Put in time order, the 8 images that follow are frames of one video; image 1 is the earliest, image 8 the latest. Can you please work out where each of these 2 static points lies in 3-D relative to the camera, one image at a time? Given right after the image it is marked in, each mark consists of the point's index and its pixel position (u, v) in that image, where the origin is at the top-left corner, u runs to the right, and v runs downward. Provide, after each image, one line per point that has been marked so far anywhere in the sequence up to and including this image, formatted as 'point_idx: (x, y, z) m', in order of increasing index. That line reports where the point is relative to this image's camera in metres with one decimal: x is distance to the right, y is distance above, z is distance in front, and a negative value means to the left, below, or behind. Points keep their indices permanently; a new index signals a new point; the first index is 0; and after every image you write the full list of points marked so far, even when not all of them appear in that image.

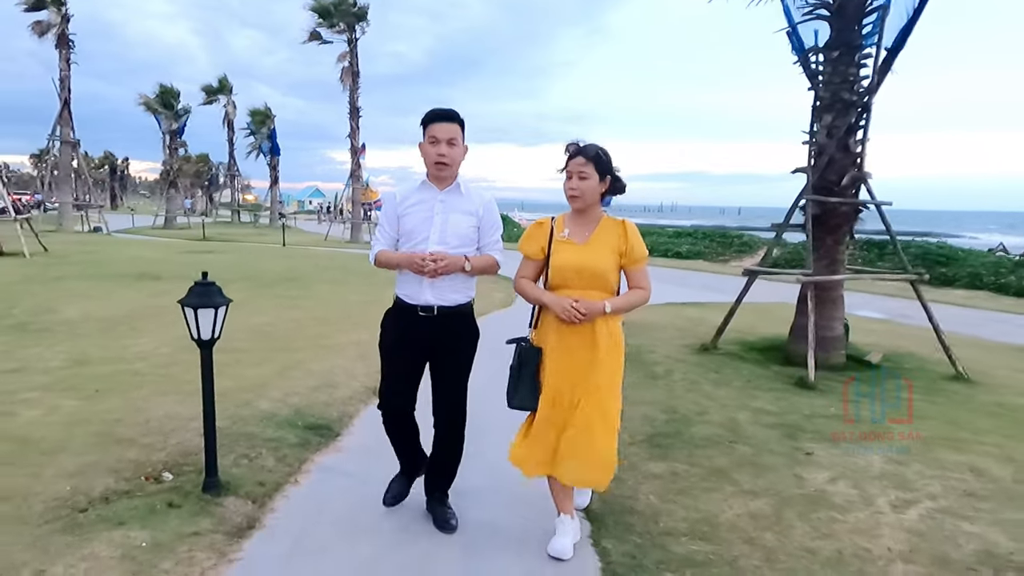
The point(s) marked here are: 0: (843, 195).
0: (+3.8, +1.1, +7.6) m
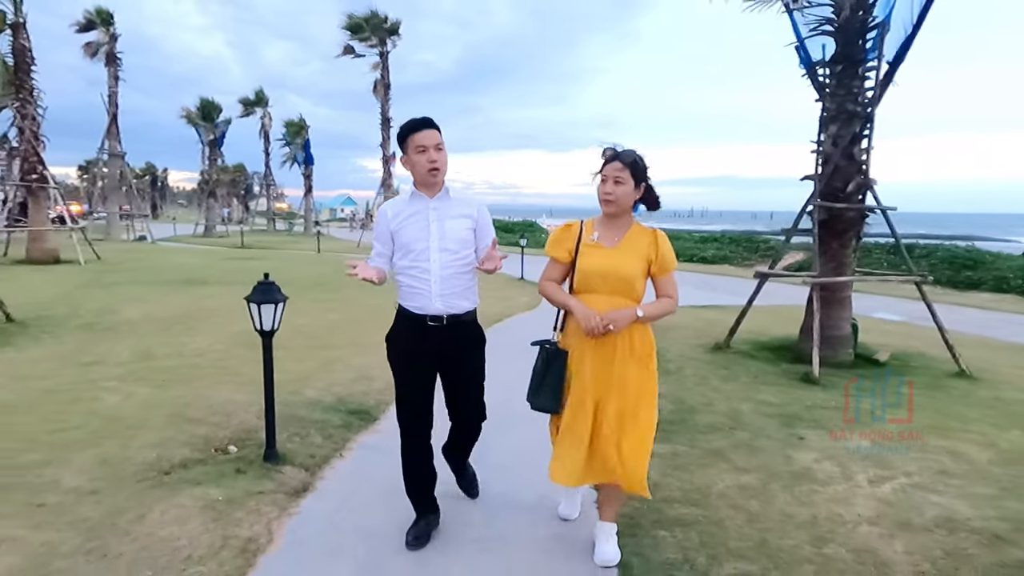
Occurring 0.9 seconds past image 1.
0: (+4.1, +1.1, +8.0) m
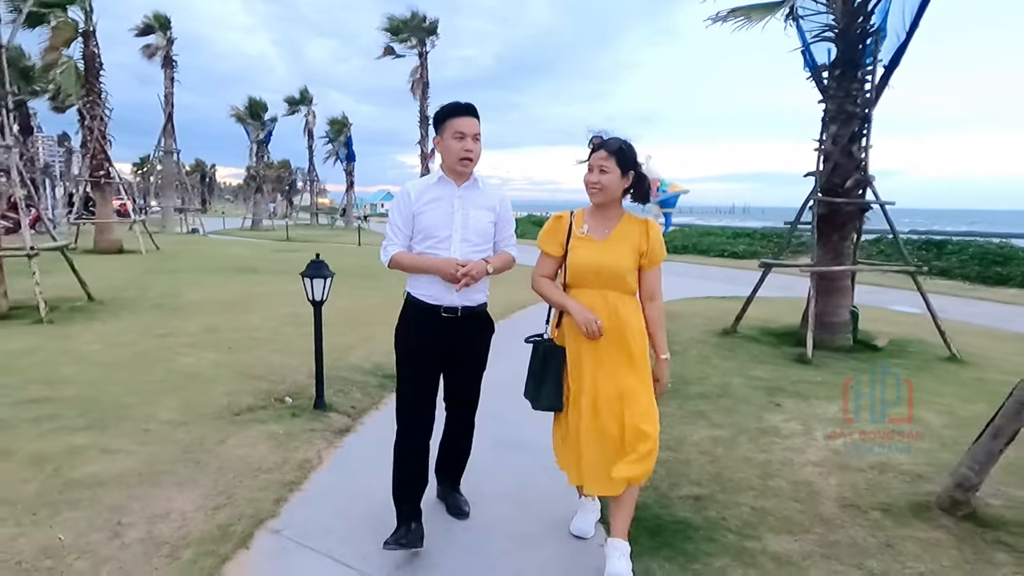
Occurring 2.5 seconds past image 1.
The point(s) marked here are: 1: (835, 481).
0: (+4.4, +1.2, +8.6) m
1: (+2.0, -1.2, +4.2) m
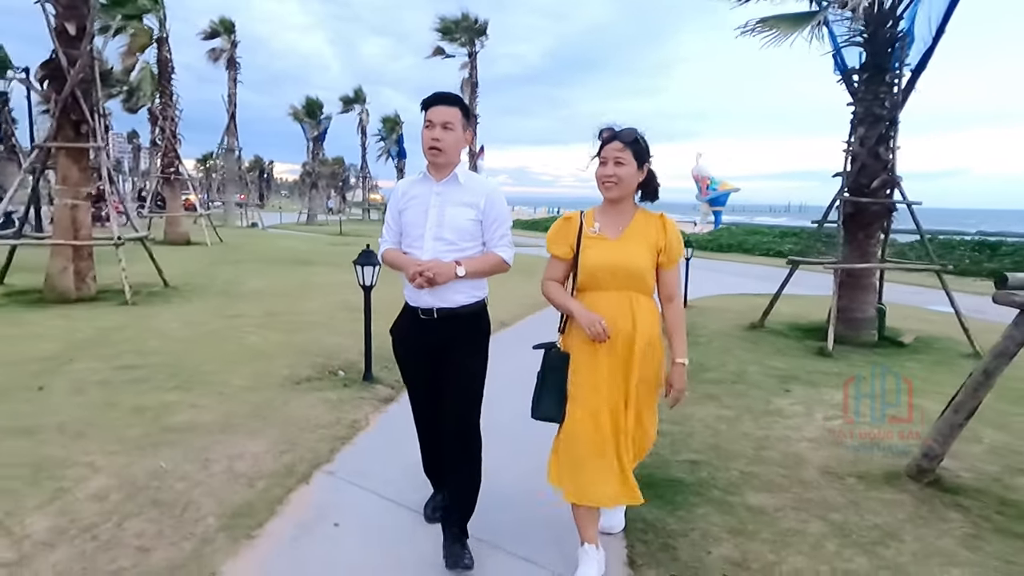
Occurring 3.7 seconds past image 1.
0: (+4.9, +1.2, +8.8) m
1: (+2.2, -1.1, +4.6) m
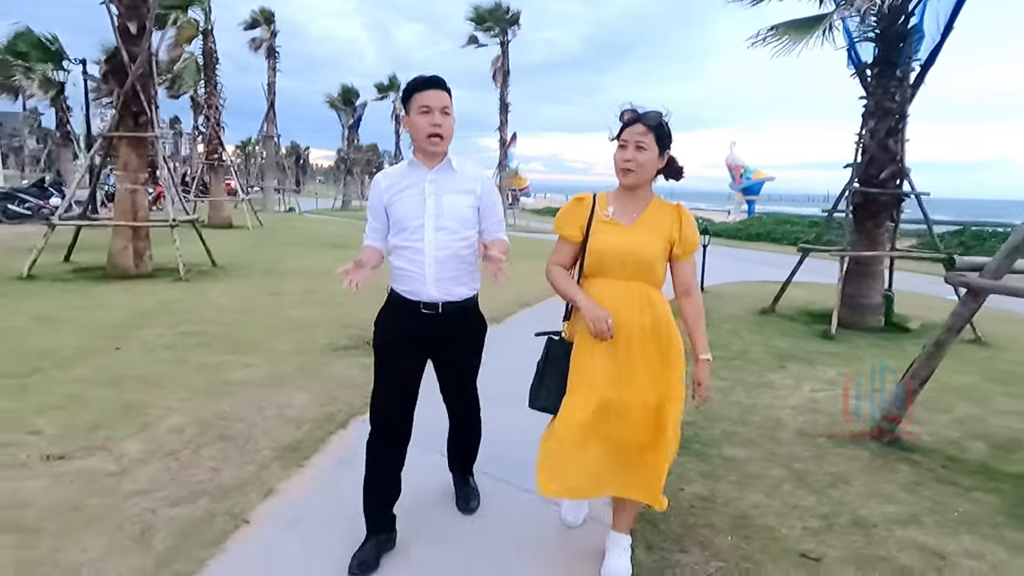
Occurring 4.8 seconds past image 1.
0: (+5.2, +1.4, +9.2) m
1: (+2.2, -1.0, +5.1) m
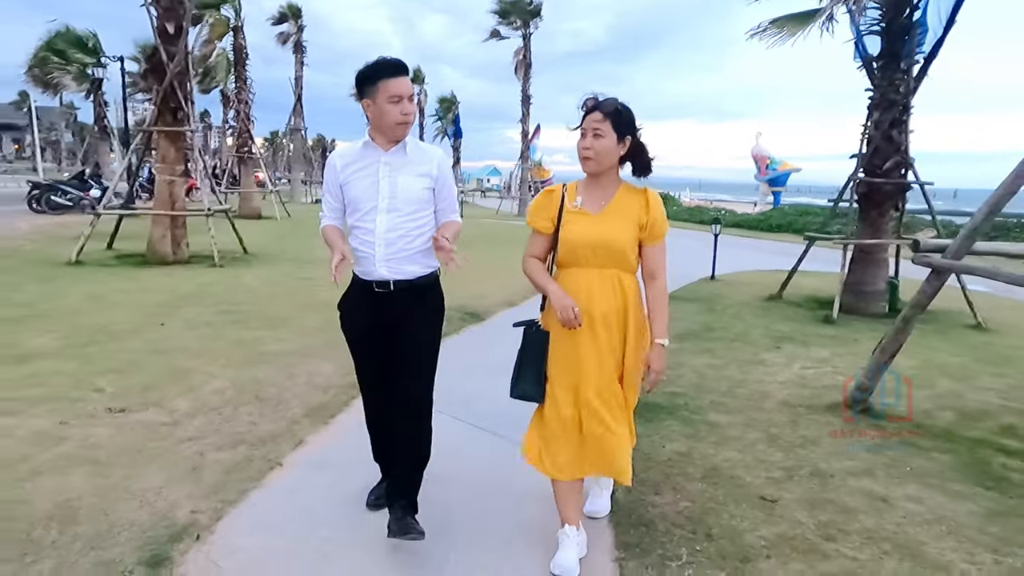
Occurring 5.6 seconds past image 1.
0: (+5.4, +1.6, +9.4) m
1: (+2.3, -0.9, +5.5) m
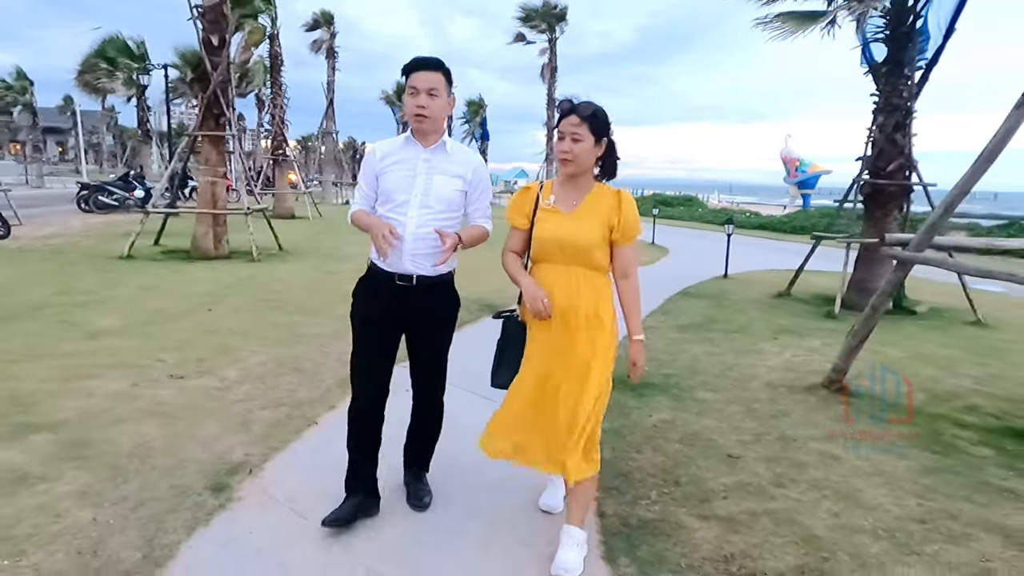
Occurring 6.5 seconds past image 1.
0: (+5.6, +1.6, +9.8) m
1: (+2.4, -0.8, +6.0) m
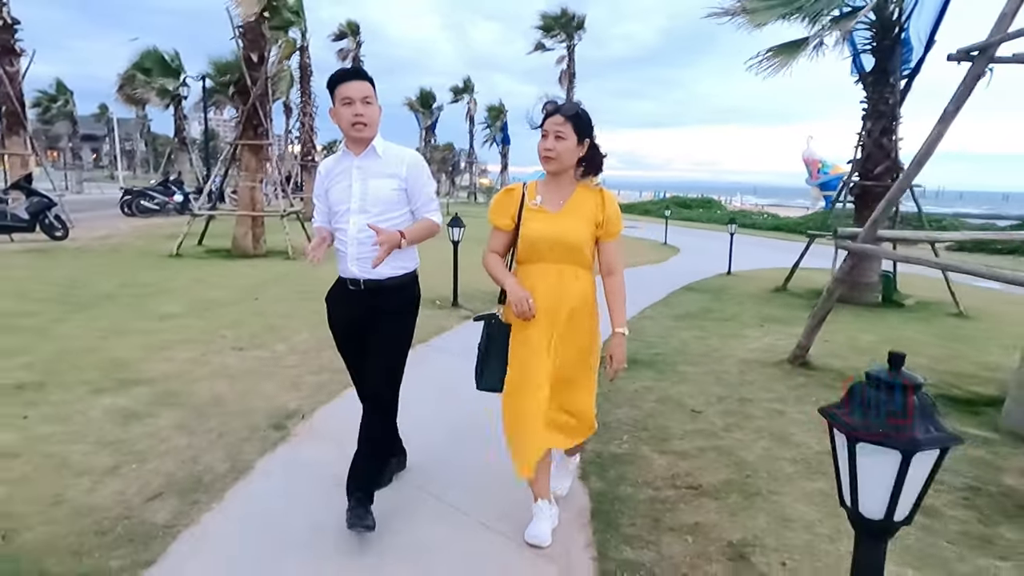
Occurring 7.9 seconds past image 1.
0: (+5.8, +1.7, +10.5) m
1: (+2.5, -0.7, +6.8) m
